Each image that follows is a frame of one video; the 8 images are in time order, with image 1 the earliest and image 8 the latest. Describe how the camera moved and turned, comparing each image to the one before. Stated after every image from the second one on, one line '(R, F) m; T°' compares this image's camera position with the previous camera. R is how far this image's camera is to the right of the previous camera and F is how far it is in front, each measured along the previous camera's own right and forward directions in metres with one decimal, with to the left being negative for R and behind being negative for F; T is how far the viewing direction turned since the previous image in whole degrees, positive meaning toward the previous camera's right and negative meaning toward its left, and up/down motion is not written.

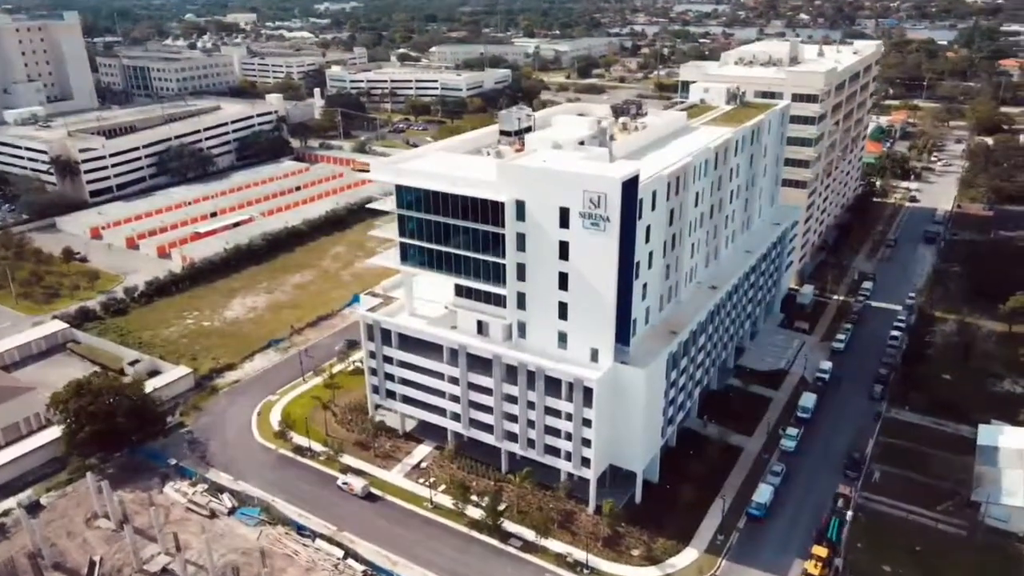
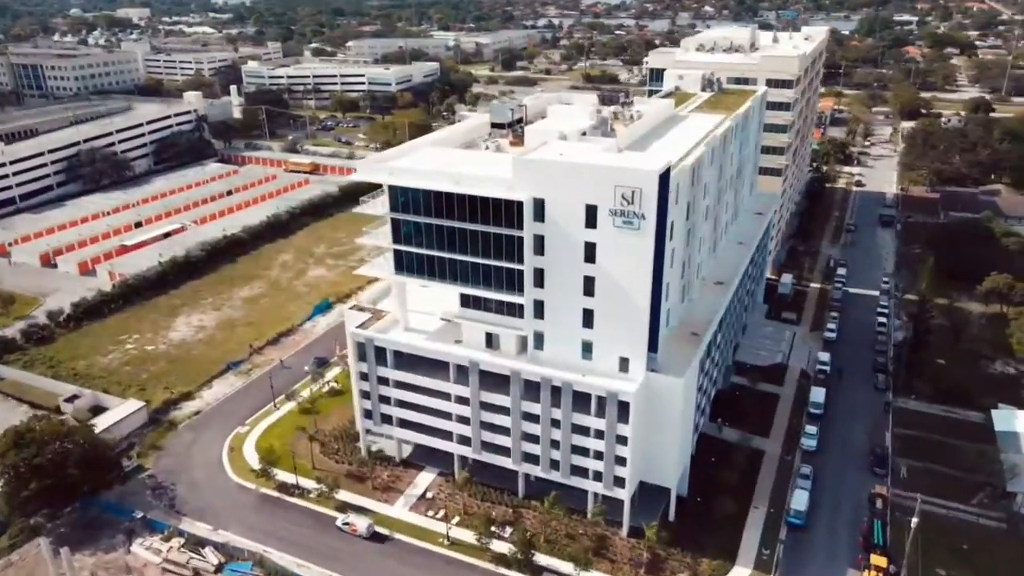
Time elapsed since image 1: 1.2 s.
(-5.8, +5.0) m; +6°
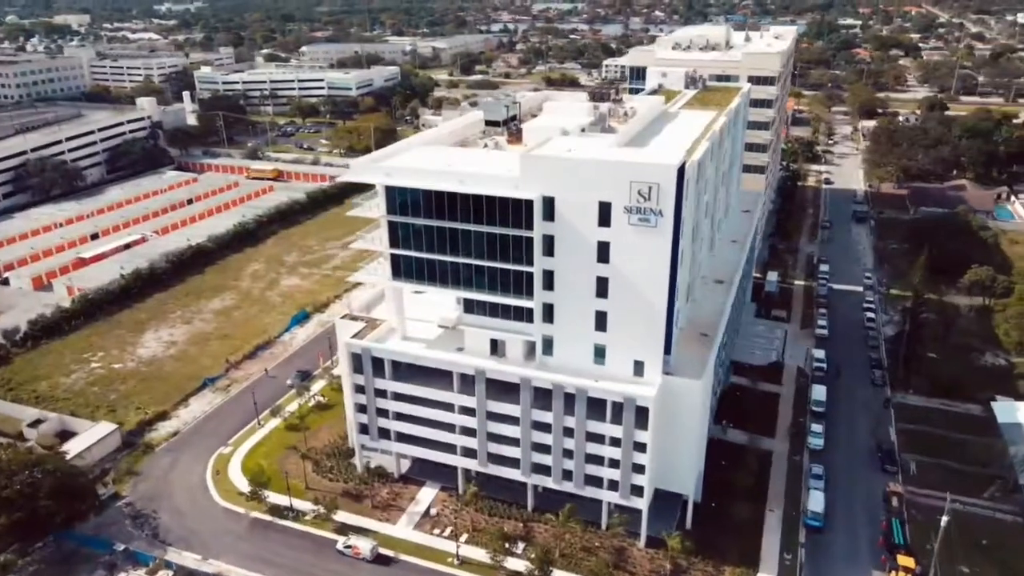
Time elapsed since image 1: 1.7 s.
(-2.9, +2.1) m; +3°
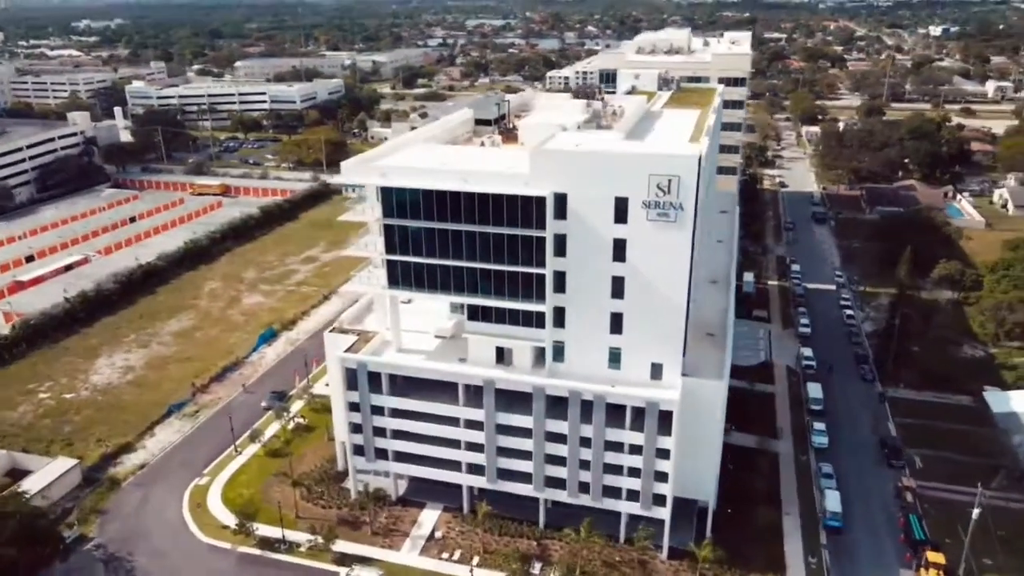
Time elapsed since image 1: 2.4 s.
(-3.7, +2.5) m; +5°
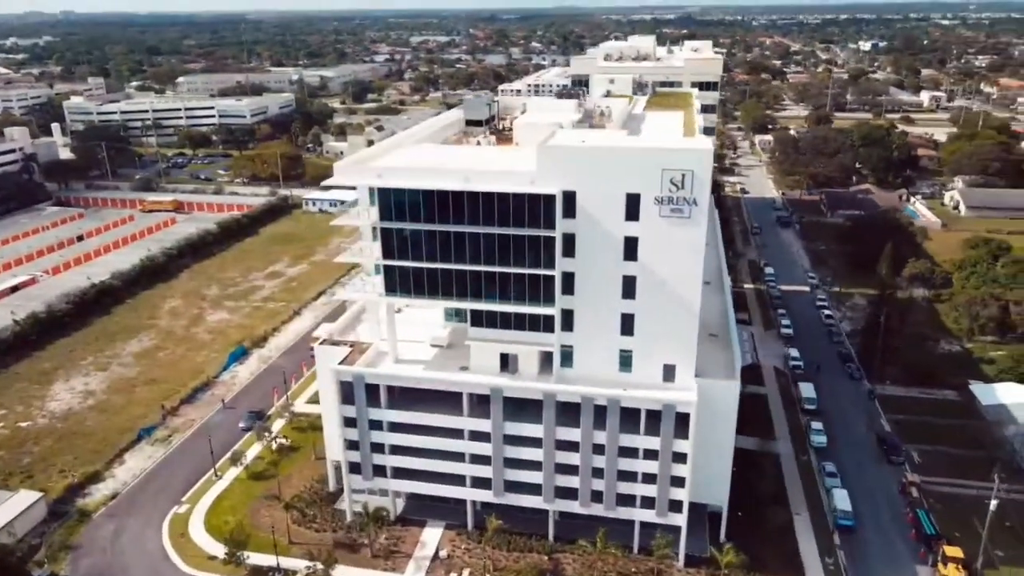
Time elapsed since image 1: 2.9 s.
(-3.0, +1.7) m; +4°
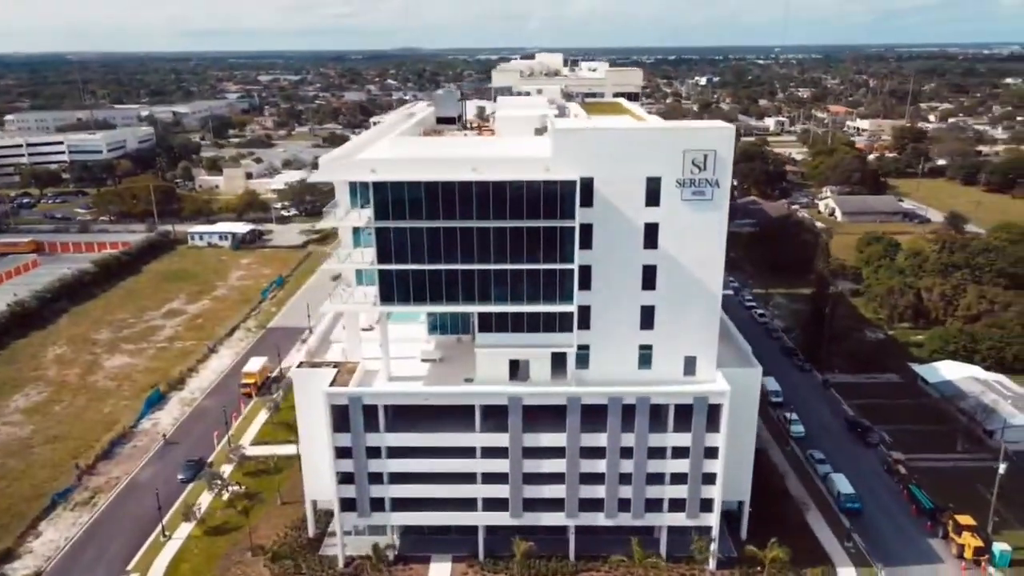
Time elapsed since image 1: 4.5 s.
(-7.1, +3.7) m; +11°
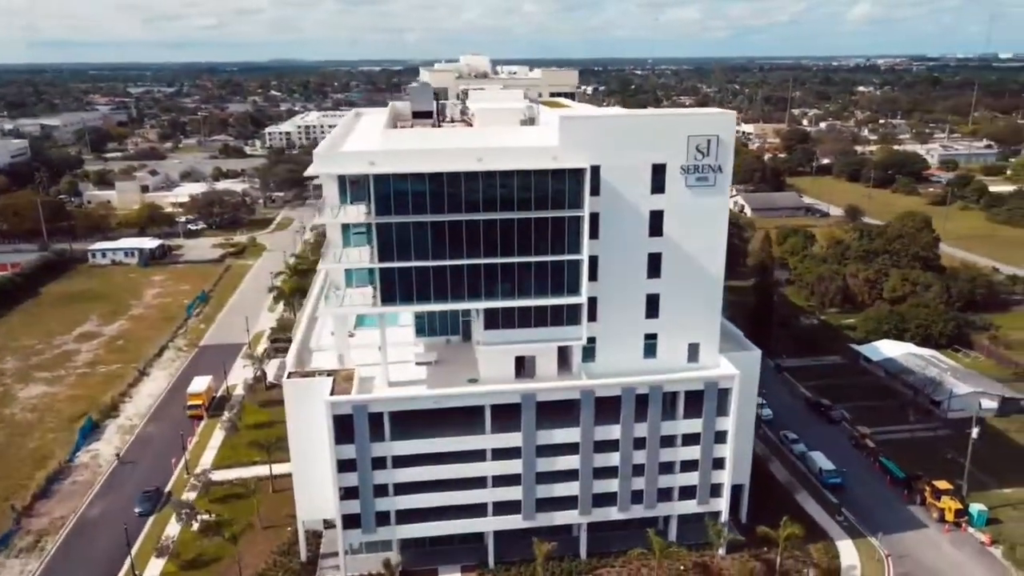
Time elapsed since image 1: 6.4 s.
(-5.3, +1.5) m; +8°
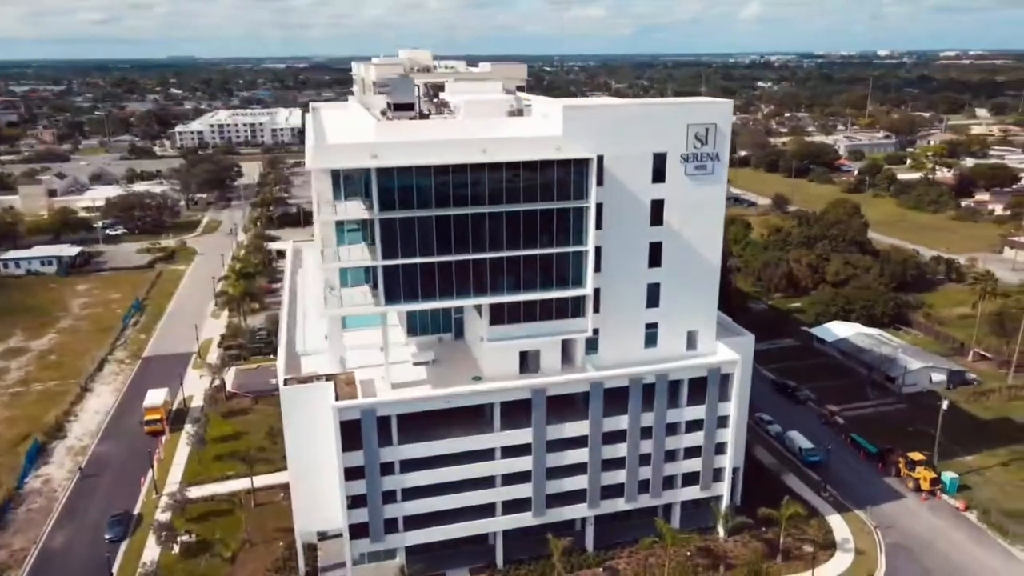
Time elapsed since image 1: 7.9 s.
(-4.0, +0.9) m; +6°
